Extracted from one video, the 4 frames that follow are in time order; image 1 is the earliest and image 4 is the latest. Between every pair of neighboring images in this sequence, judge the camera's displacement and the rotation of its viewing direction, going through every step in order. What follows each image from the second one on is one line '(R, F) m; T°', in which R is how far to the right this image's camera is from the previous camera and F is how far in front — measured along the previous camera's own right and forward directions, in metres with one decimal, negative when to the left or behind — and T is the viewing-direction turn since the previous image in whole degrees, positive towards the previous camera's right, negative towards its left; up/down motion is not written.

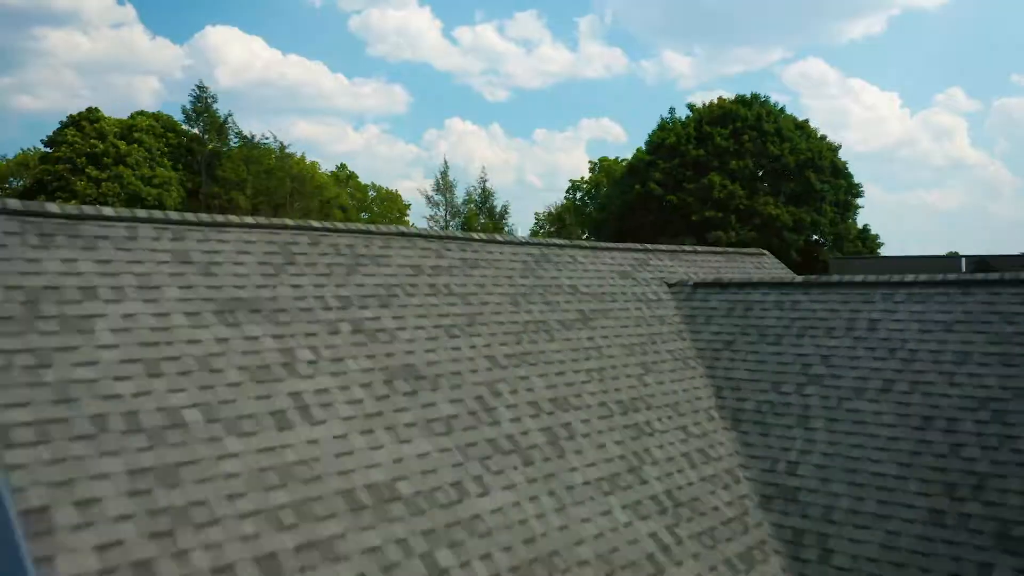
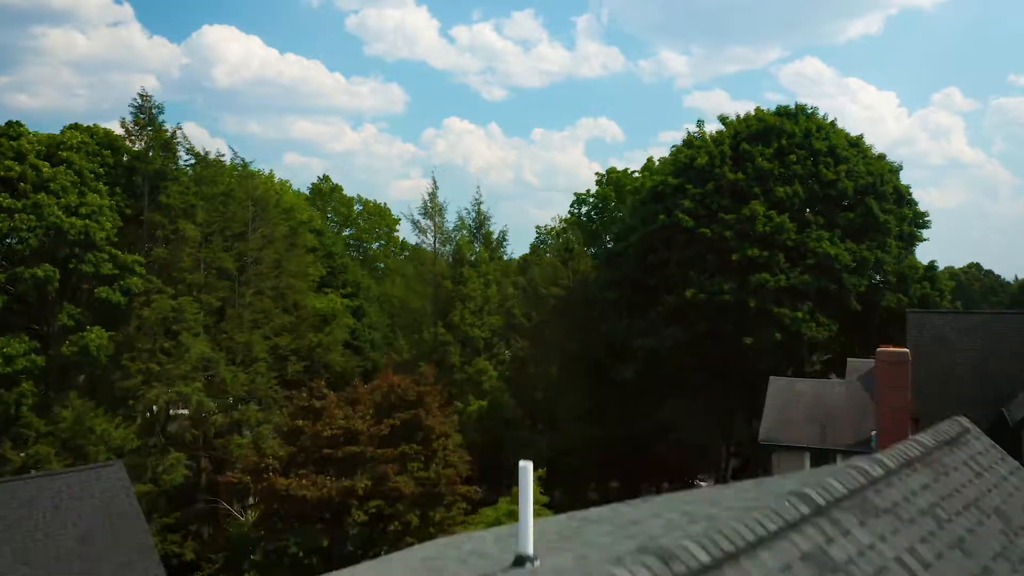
(0.0, +4.1) m; 0°
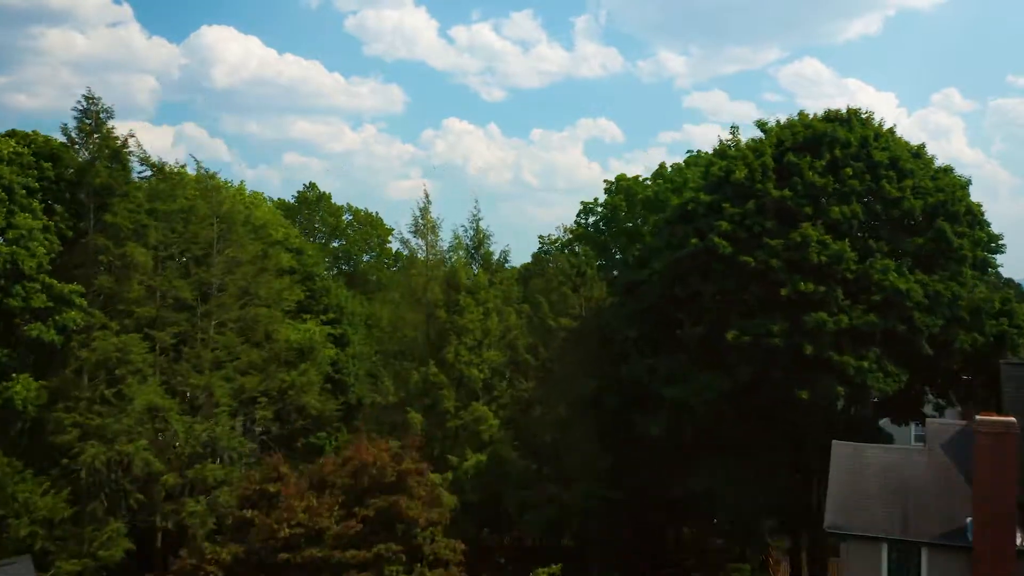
(-0.1, +3.2) m; 0°
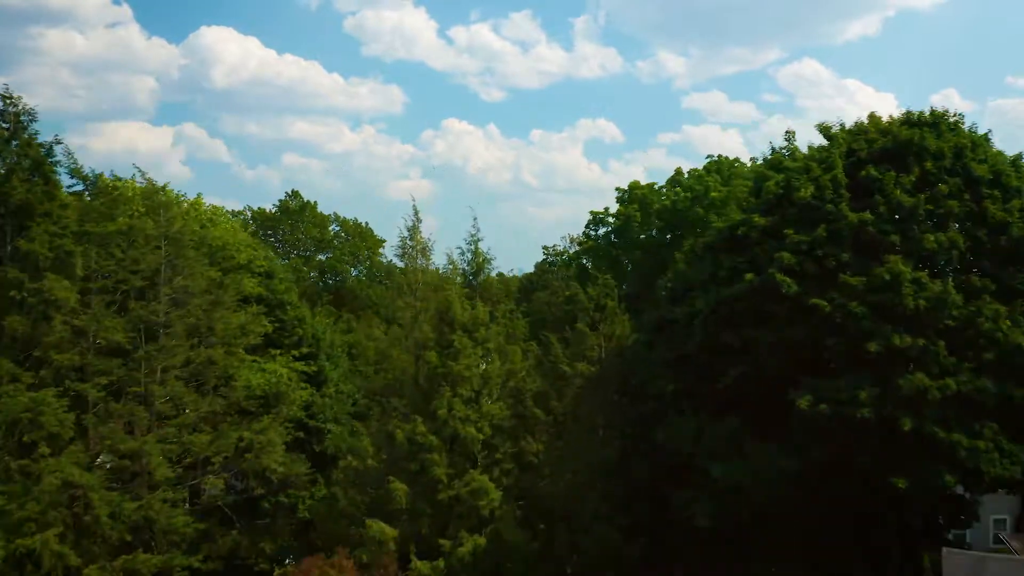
(-0.1, +3.6) m; 0°
